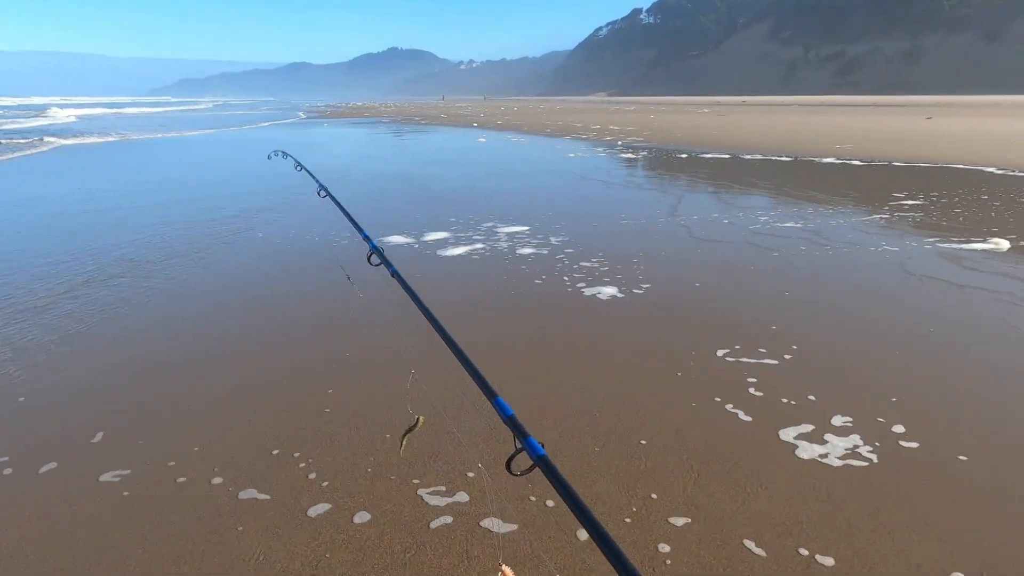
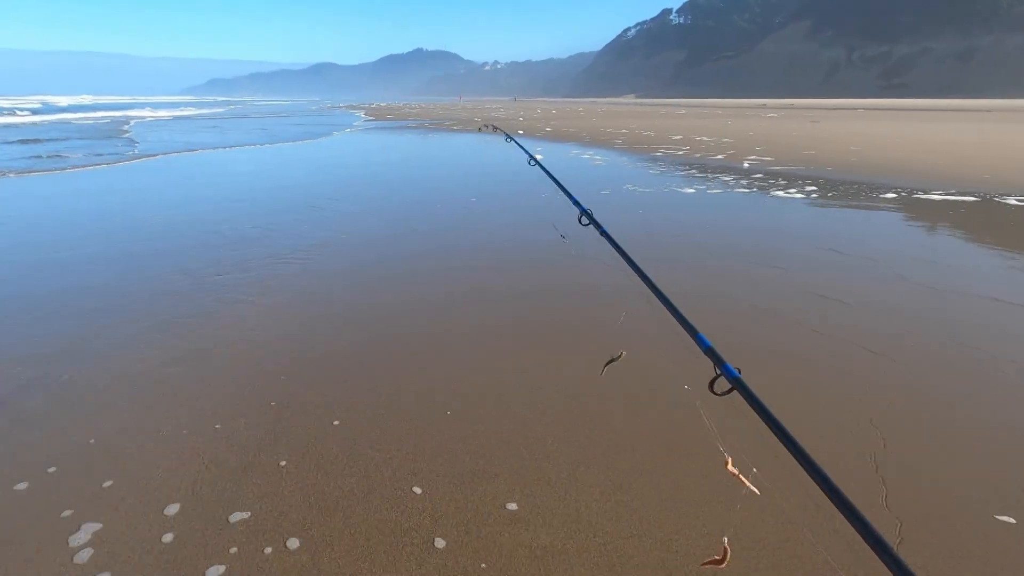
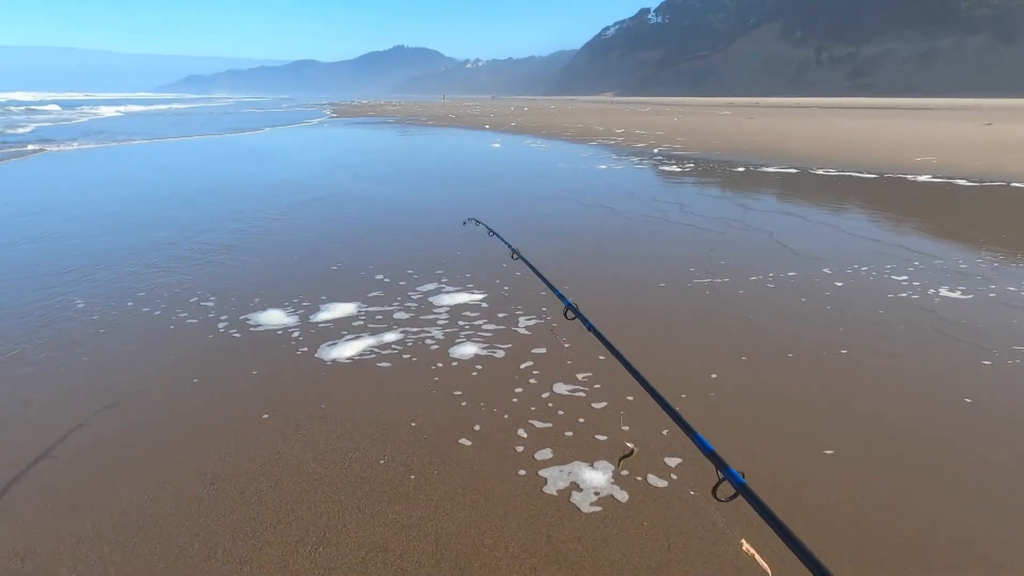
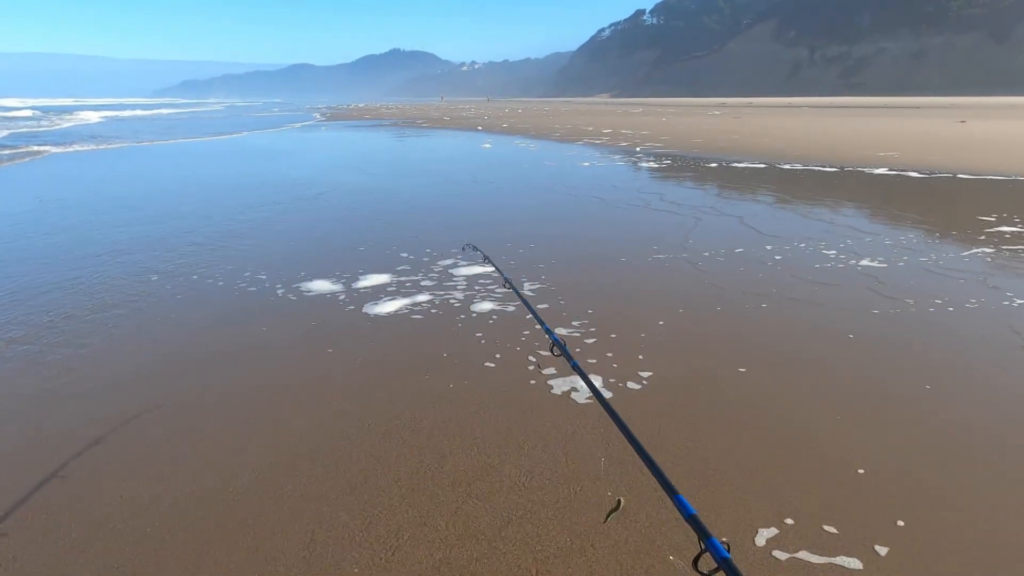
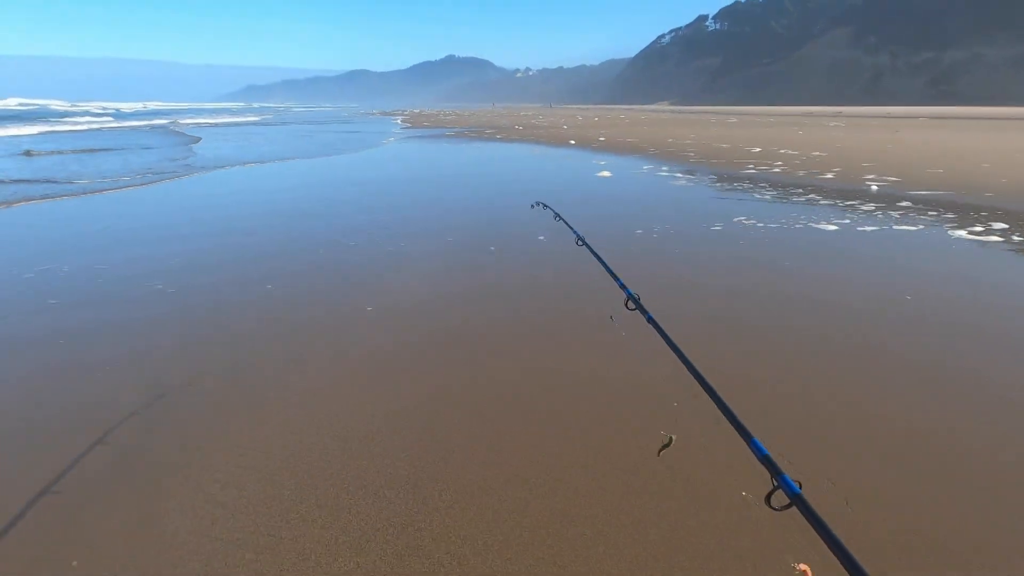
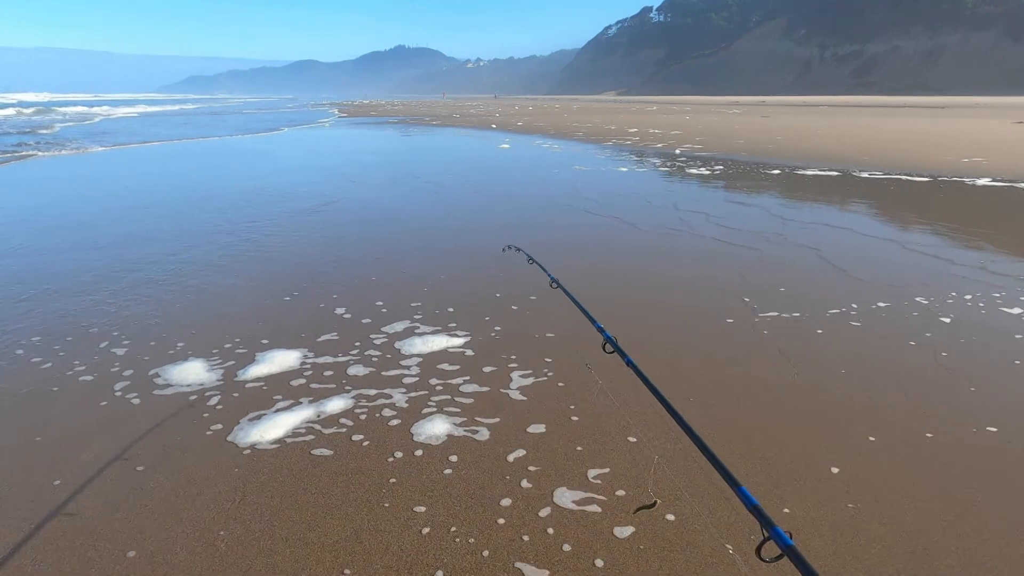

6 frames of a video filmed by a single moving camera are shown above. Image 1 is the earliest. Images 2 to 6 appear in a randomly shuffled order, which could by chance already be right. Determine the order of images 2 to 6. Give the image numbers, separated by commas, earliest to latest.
4, 3, 6, 2, 5
